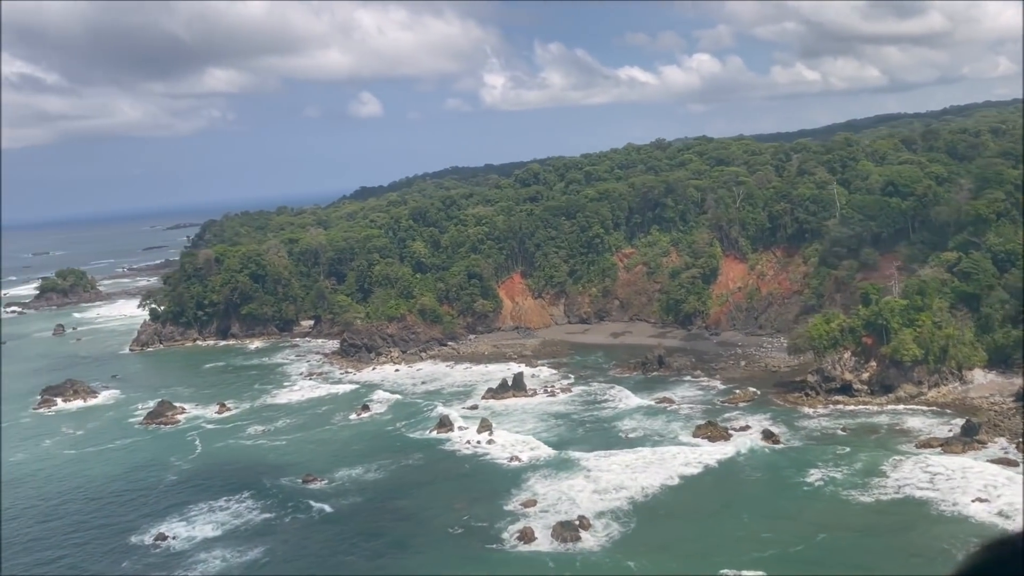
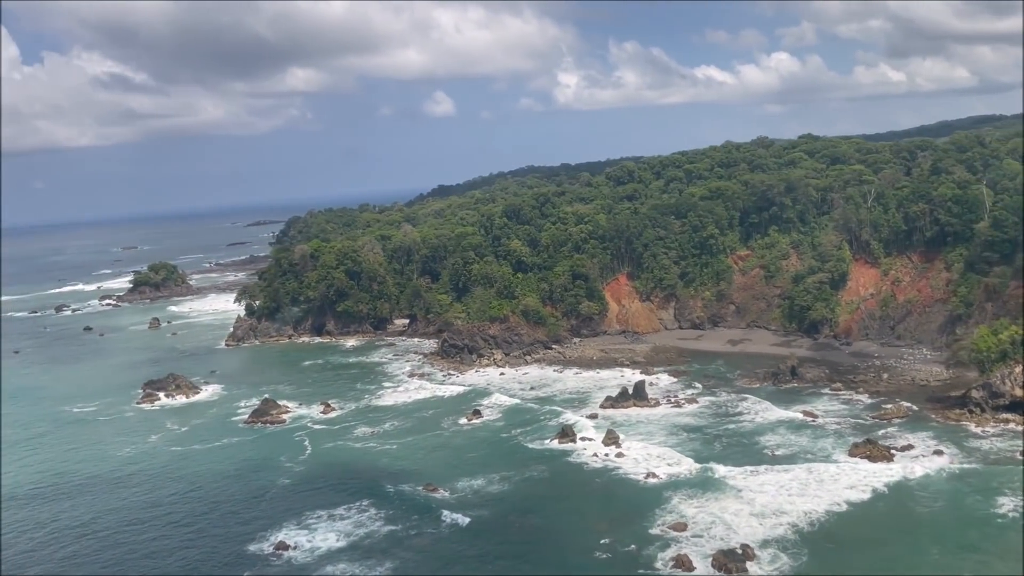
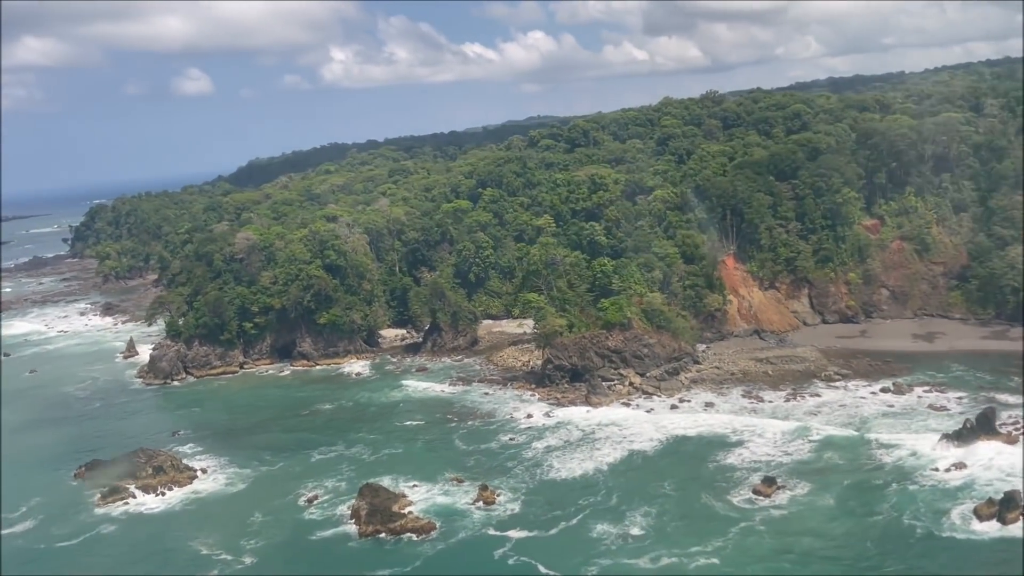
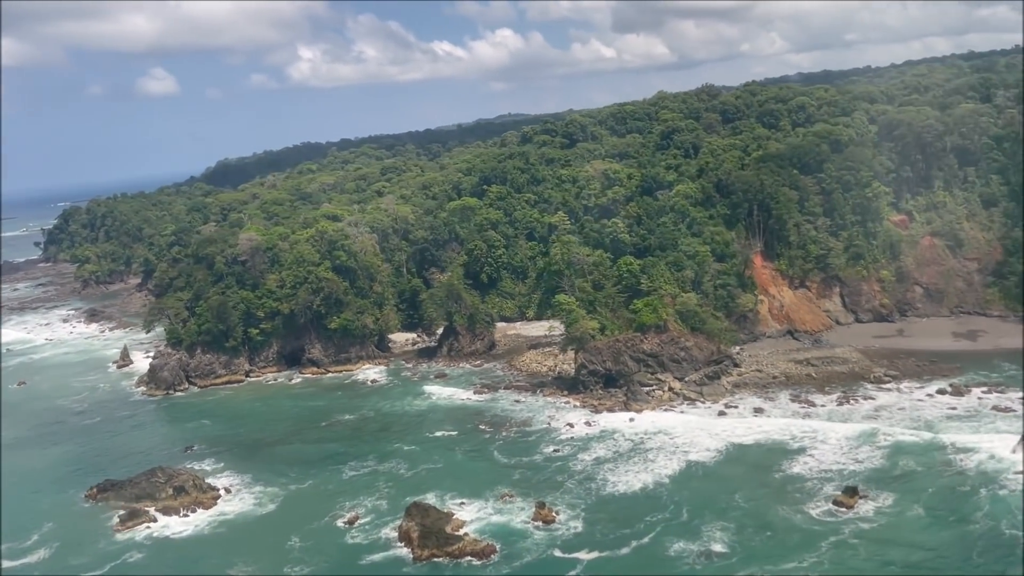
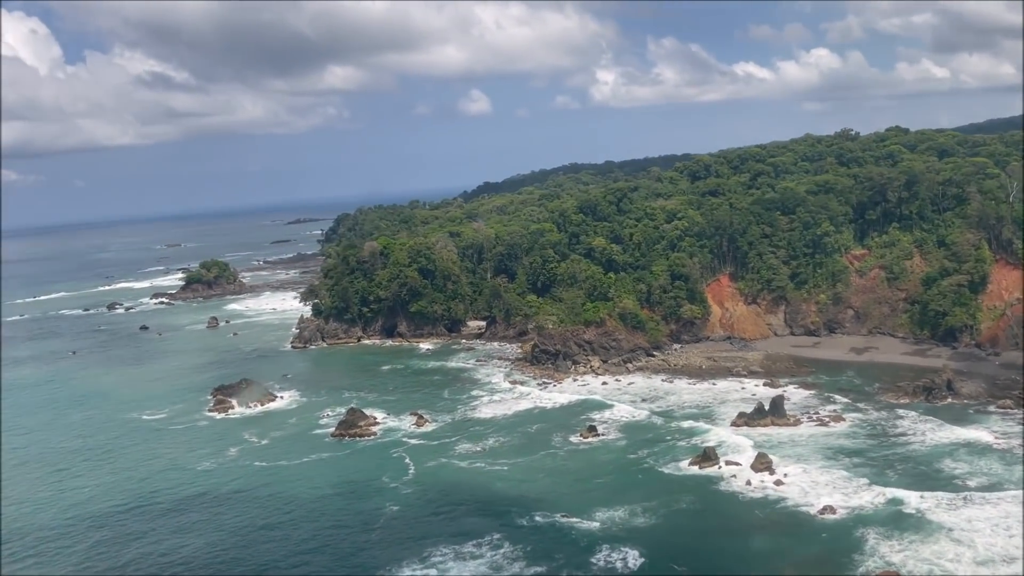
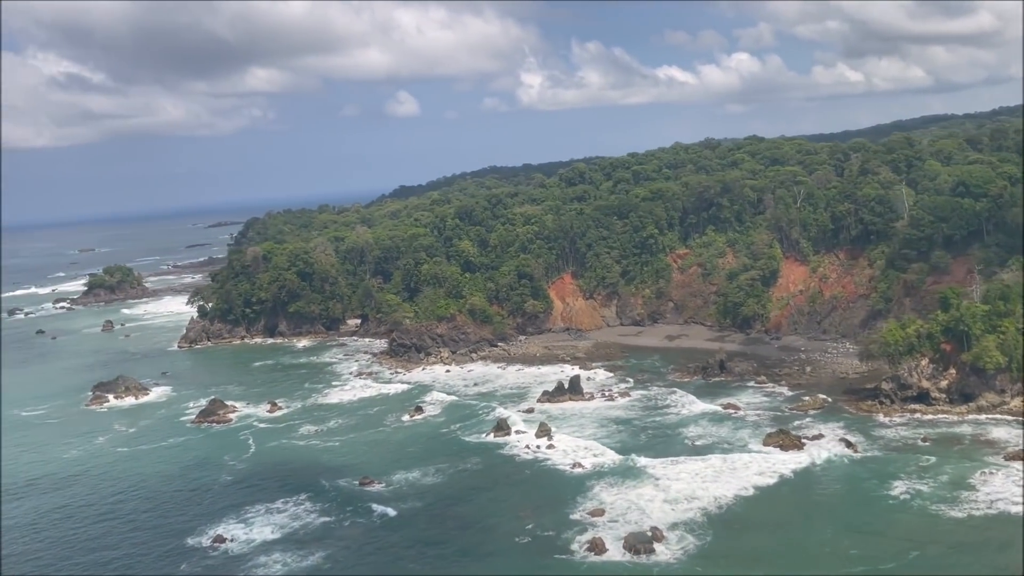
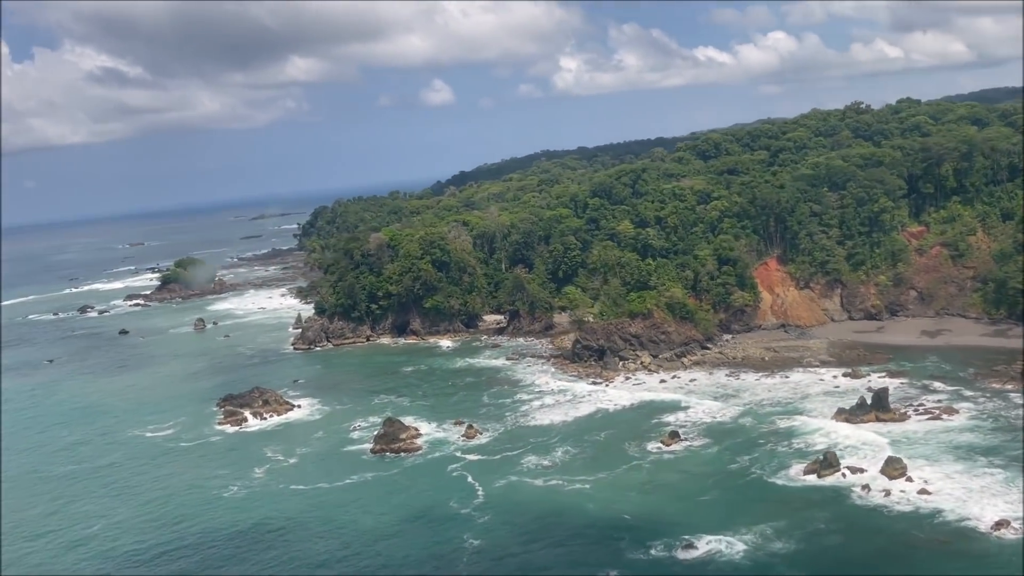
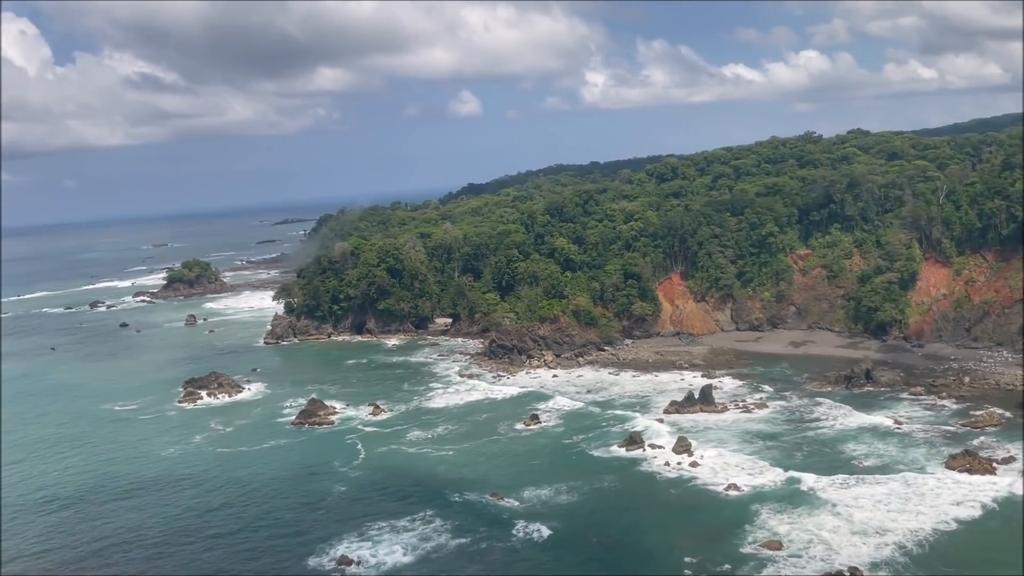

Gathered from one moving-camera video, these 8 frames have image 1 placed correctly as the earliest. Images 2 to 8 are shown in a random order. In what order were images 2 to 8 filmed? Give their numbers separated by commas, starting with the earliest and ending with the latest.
6, 2, 8, 5, 7, 3, 4
